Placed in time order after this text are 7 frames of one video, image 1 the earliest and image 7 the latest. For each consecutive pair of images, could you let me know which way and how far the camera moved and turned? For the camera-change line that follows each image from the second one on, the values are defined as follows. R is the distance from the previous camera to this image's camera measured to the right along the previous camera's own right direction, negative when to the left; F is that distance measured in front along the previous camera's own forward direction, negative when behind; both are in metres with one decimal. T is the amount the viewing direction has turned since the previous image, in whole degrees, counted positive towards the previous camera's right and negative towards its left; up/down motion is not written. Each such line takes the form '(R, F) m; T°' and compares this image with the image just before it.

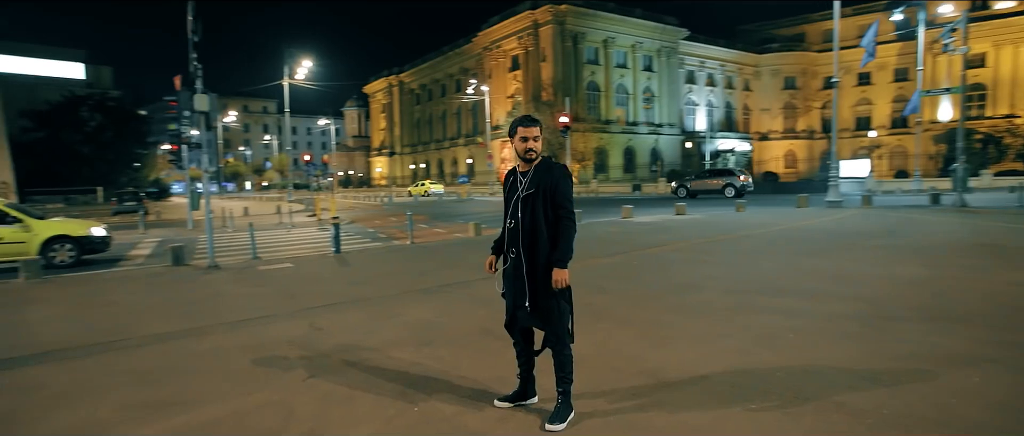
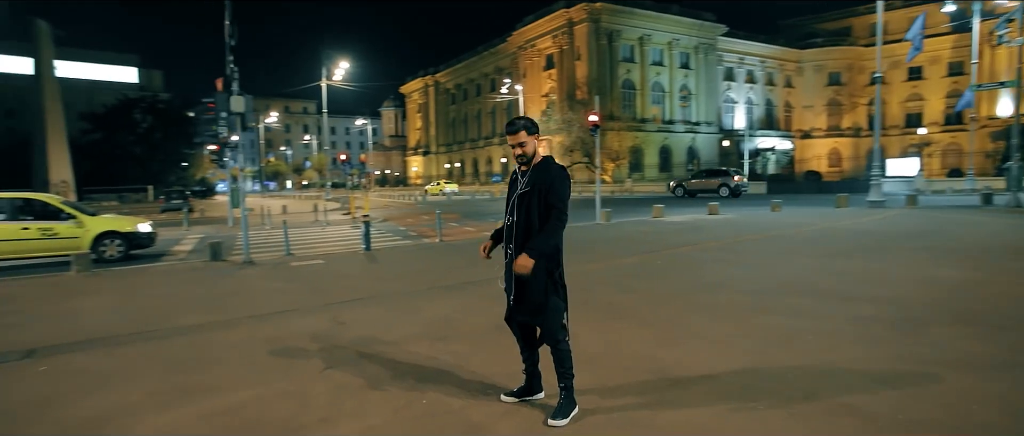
(+0.2, -0.1) m; -4°
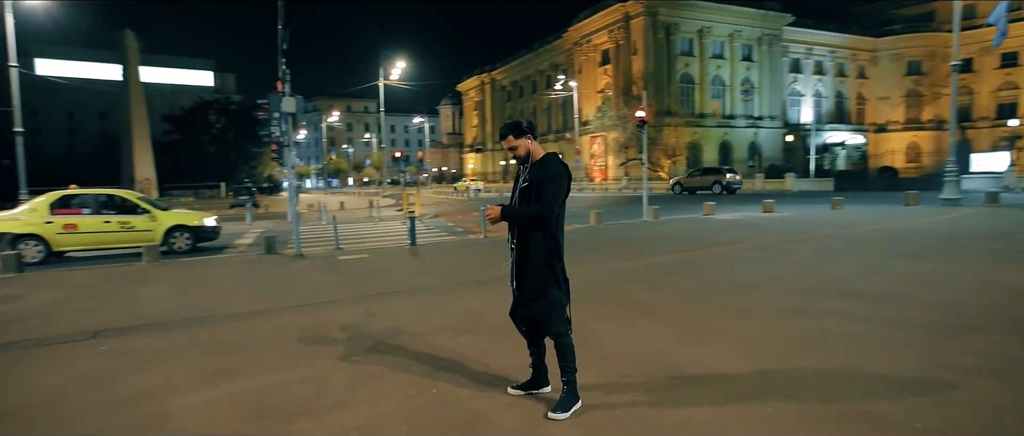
(+0.4, -0.1) m; -6°
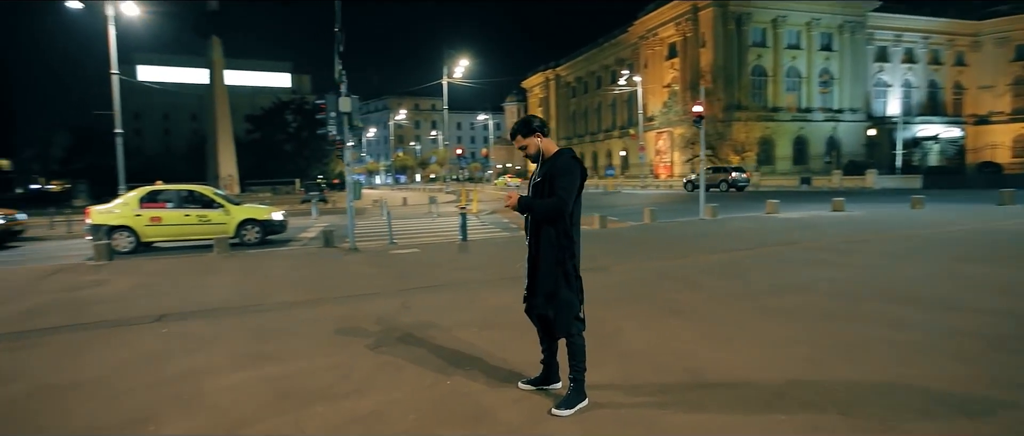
(+0.5, 0.0) m; -7°
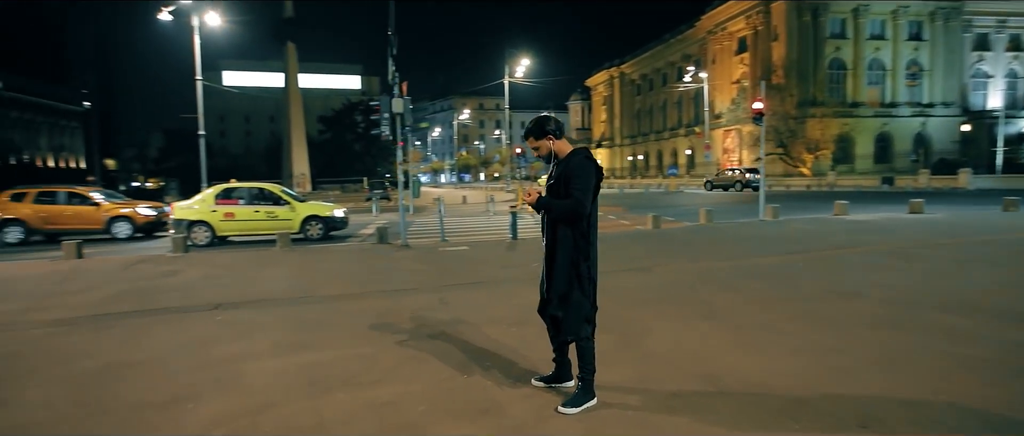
(+0.4, -0.1) m; -7°
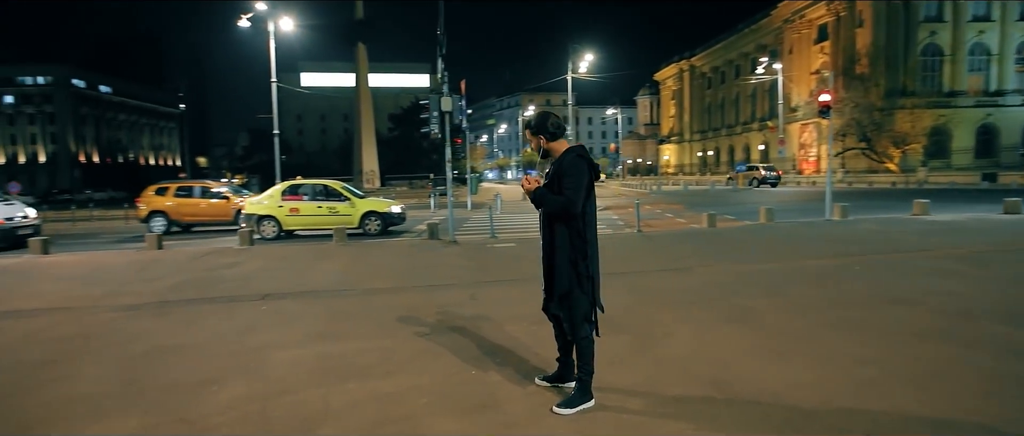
(+0.6, 0.0) m; -7°
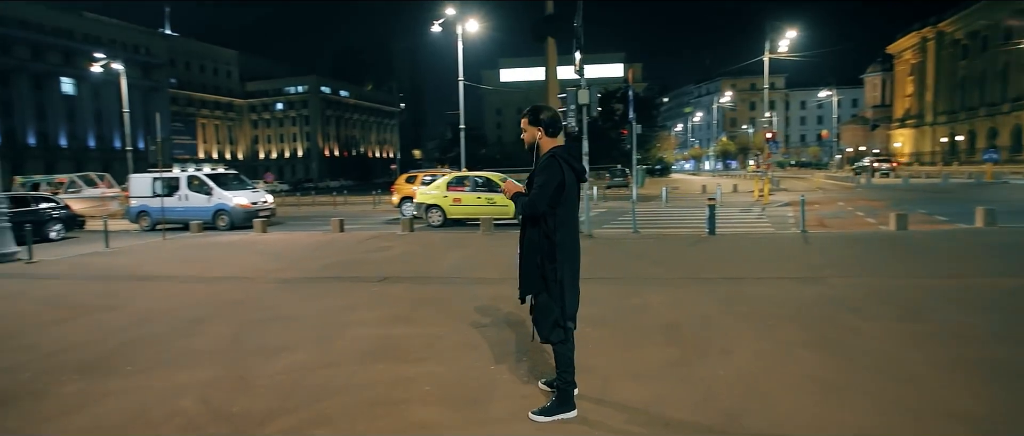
(+1.6, +0.3) m; -20°
